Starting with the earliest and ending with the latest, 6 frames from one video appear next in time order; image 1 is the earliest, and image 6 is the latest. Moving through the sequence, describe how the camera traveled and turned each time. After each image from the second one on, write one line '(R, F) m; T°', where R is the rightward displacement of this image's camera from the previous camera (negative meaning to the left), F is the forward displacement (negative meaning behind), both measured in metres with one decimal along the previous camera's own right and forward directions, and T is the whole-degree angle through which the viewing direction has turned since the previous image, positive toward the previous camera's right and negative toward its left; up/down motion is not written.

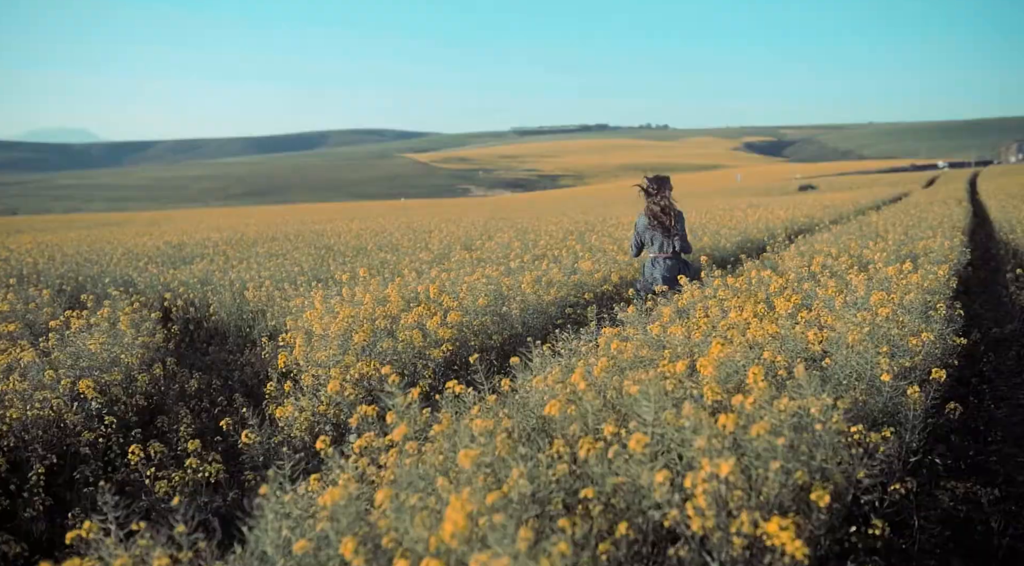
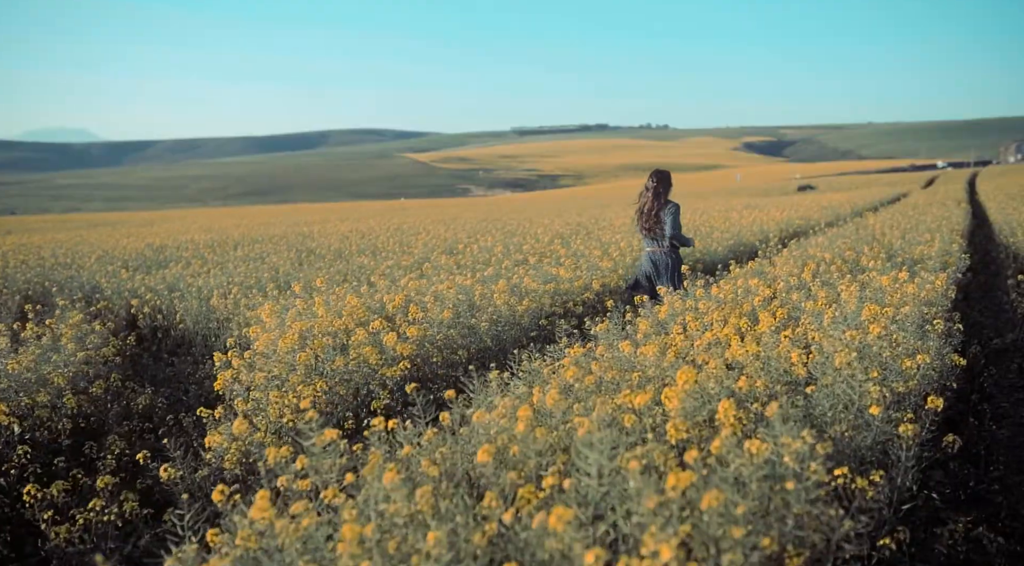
(+0.3, +0.4) m; 0°
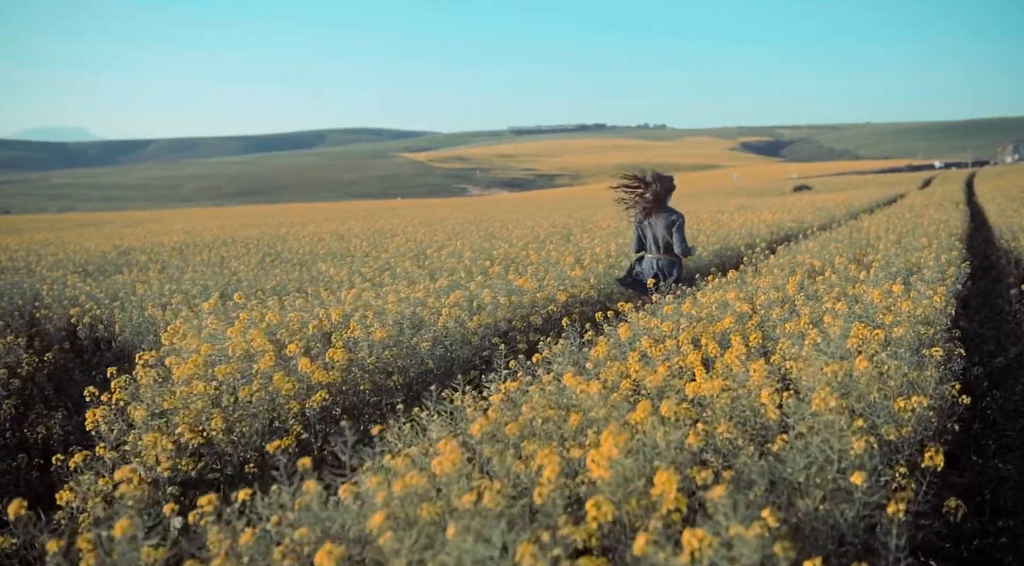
(+0.4, +0.7) m; 0°
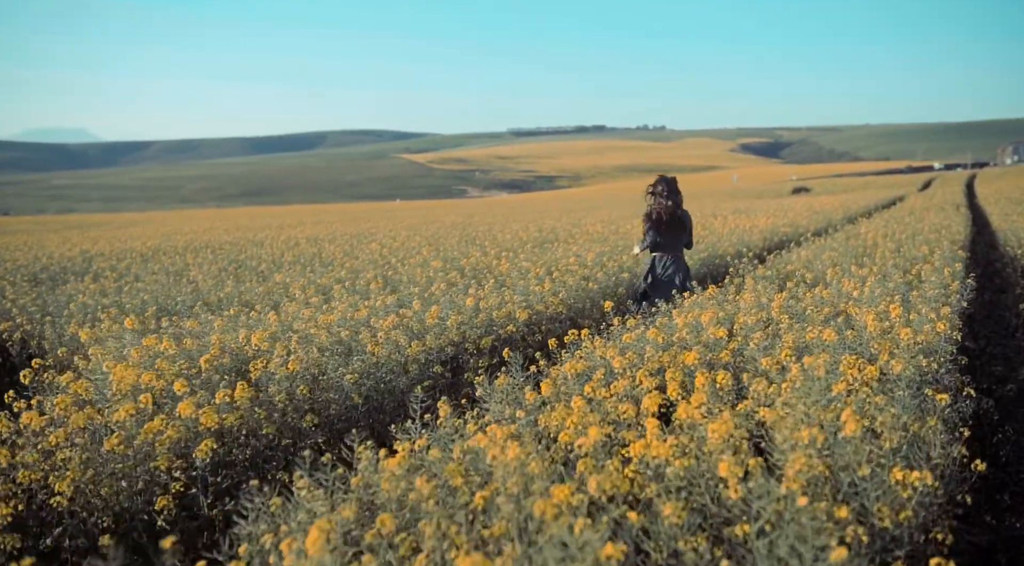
(+0.4, +0.8) m; 0°
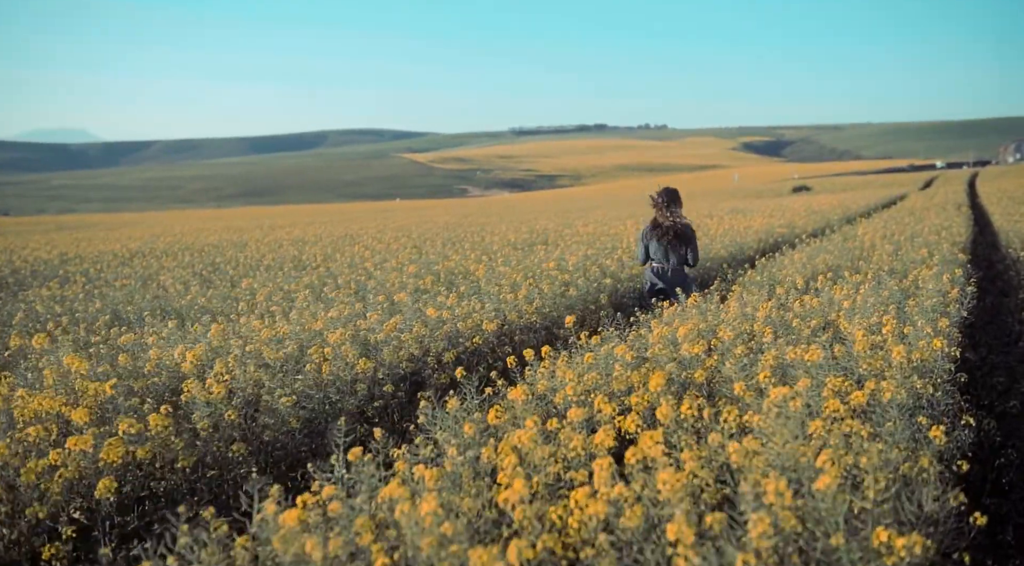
(+0.3, +0.5) m; 0°
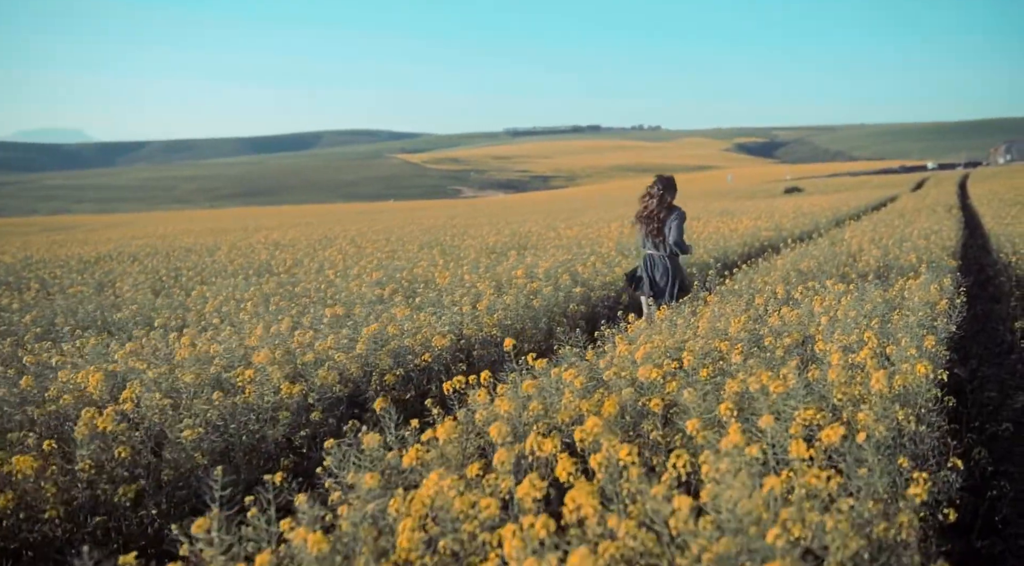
(+0.3, +0.5) m; 0°
